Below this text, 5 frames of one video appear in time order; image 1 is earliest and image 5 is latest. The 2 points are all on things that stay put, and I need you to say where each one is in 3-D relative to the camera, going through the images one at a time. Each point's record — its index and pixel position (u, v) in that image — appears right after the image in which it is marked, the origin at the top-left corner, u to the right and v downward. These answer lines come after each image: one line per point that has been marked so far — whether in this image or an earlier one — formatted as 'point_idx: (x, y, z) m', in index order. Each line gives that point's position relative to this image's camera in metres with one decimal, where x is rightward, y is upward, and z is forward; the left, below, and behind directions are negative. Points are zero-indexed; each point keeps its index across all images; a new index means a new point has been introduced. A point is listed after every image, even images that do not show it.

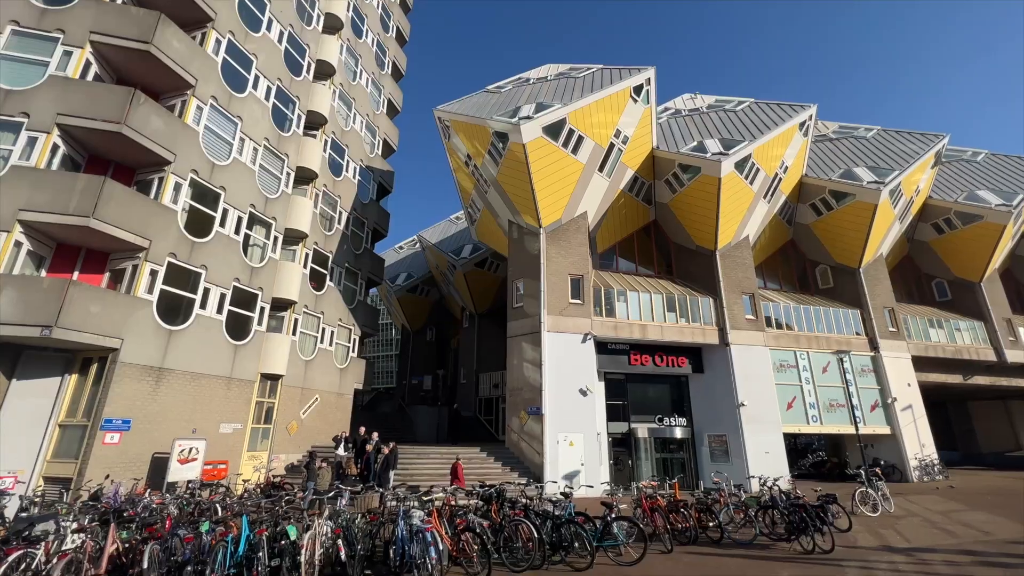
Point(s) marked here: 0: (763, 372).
0: (+10.6, -3.5, +19.1) m
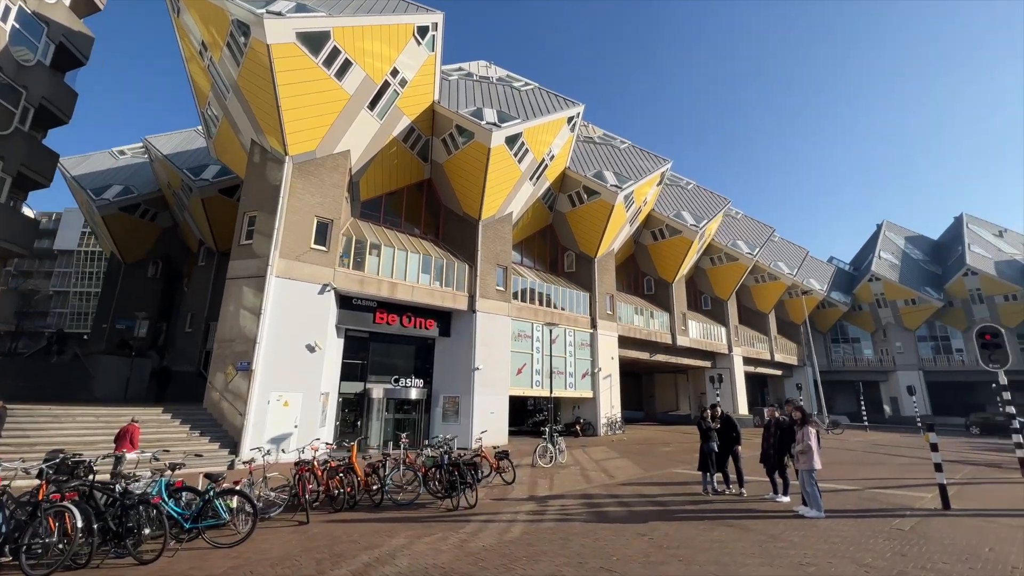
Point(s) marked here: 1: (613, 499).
0: (-0.5, -2.3, +20.4) m
1: (+1.8, -3.8, +8.1) m
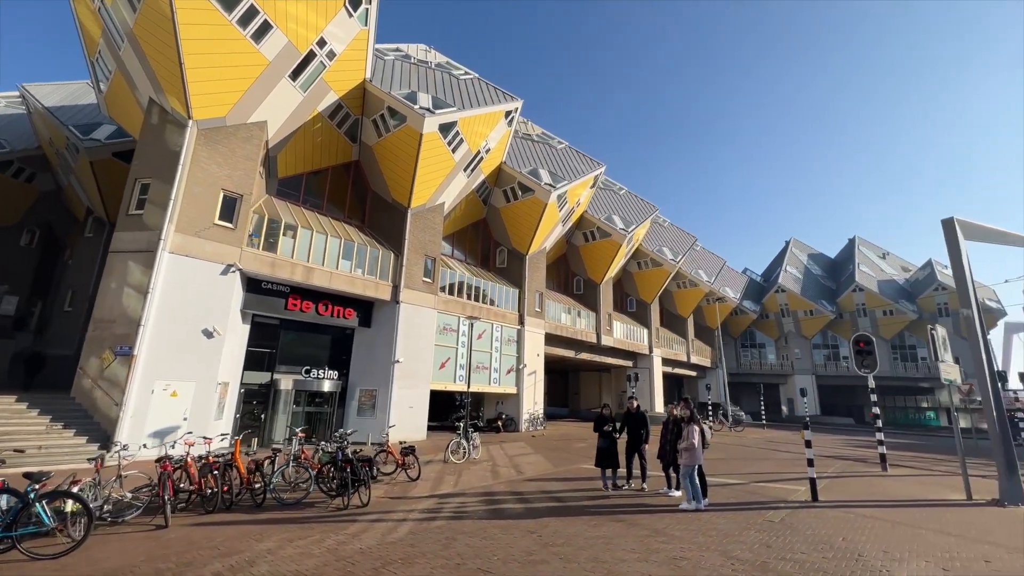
0: (-3.8, -2.0, +19.9) m
1: (+0.1, -3.7, +8.0) m
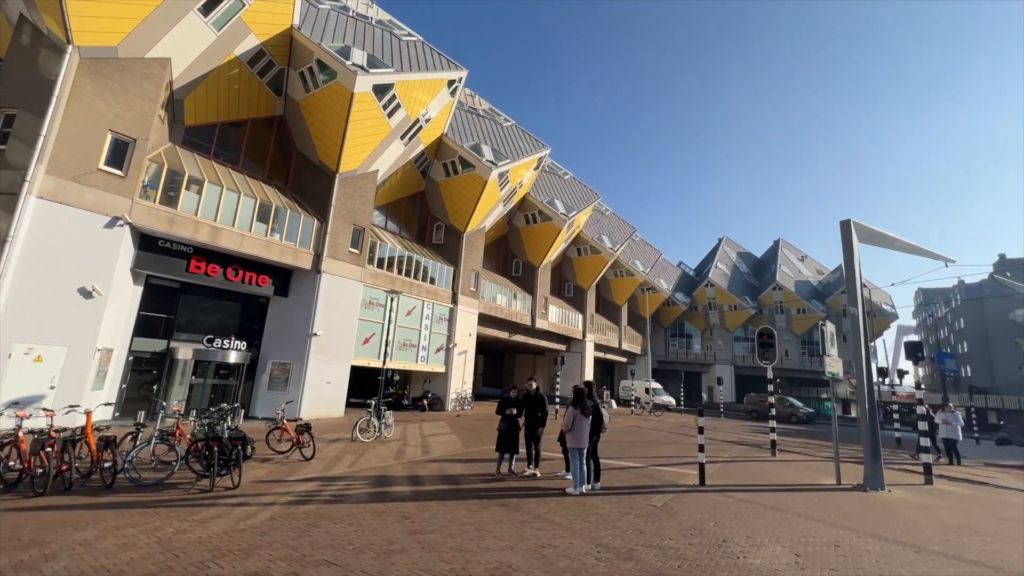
0: (-6.8, -0.7, +18.9) m
1: (-1.7, -3.2, +7.6) m
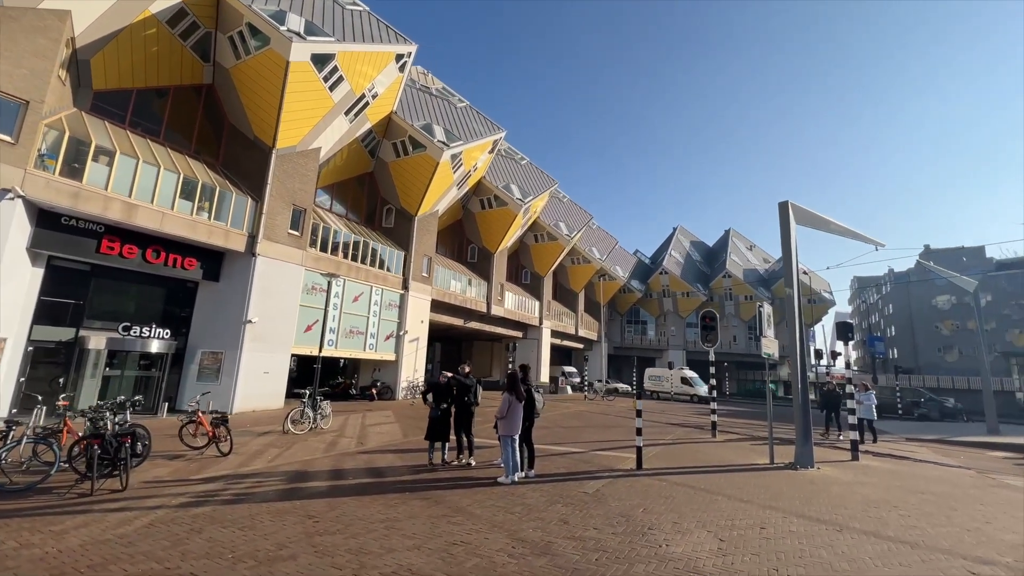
0: (-8.8, -0.1, +17.8) m
1: (-2.8, -2.9, +7.1) m
